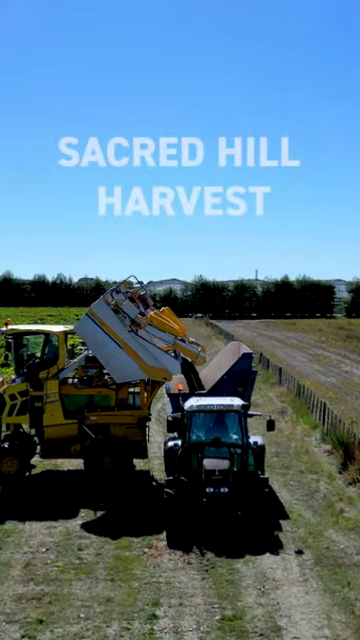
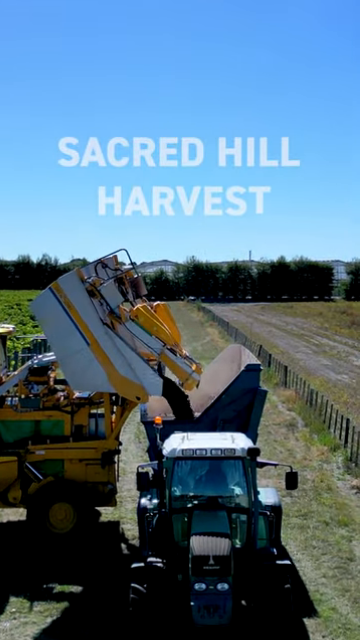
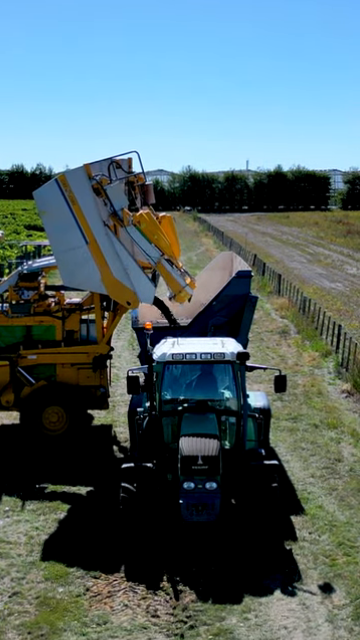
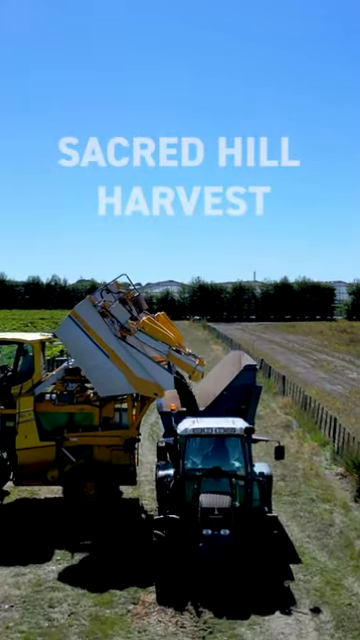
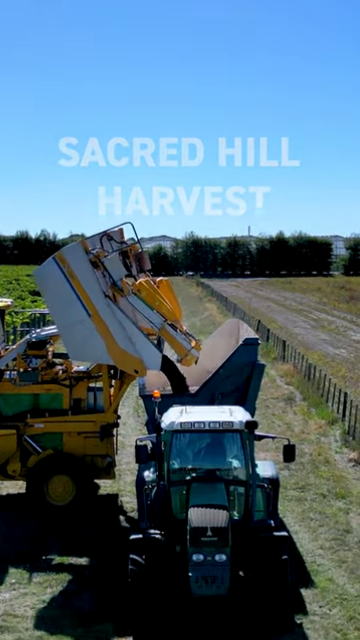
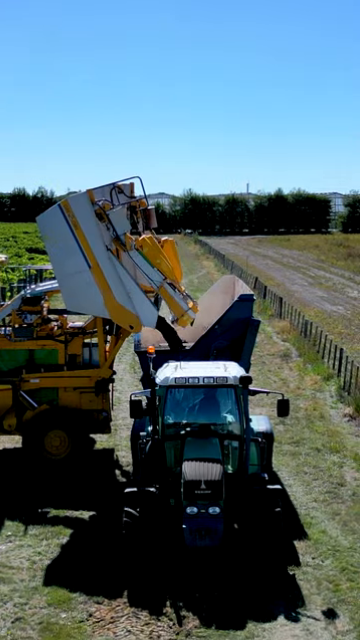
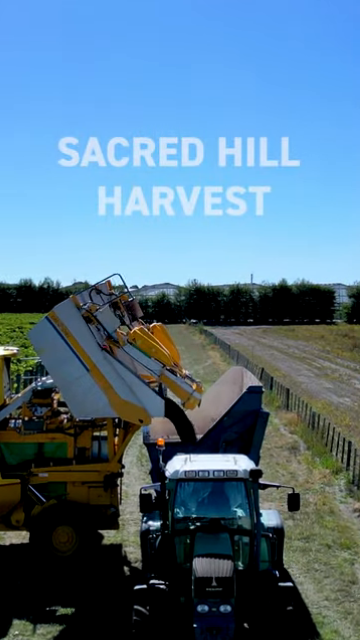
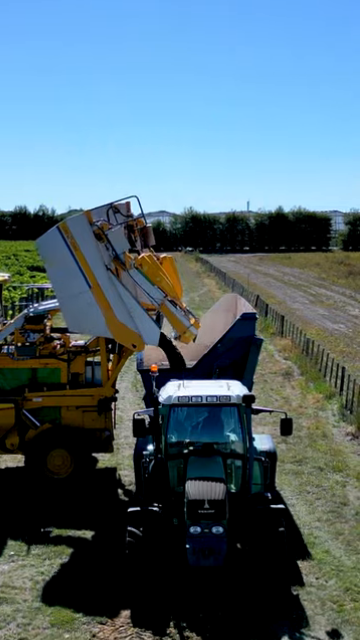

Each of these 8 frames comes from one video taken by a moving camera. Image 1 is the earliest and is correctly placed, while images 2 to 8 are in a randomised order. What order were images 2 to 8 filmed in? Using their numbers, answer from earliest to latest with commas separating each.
4, 7, 2, 5, 8, 6, 3
